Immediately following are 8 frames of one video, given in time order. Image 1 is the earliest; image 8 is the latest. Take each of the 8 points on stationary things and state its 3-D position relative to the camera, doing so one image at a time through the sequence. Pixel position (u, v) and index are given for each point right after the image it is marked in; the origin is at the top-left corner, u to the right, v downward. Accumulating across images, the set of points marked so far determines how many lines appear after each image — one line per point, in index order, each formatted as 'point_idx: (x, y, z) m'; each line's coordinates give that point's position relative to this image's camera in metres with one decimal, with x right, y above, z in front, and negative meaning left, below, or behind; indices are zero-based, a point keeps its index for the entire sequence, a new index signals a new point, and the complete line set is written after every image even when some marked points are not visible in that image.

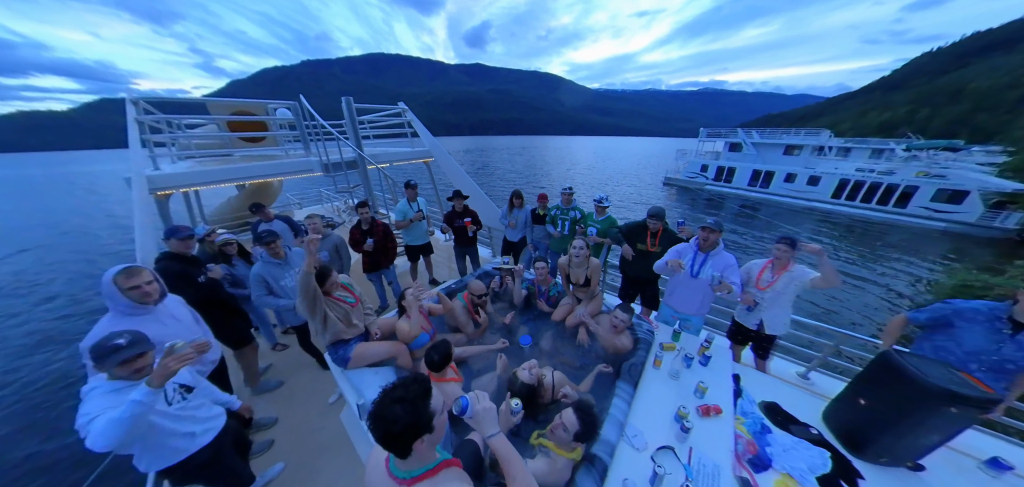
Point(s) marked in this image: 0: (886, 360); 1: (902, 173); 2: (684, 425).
0: (+2.8, -0.9, +2.0) m
1: (+18.3, +3.0, +11.4) m
2: (+1.3, -1.3, +2.1) m
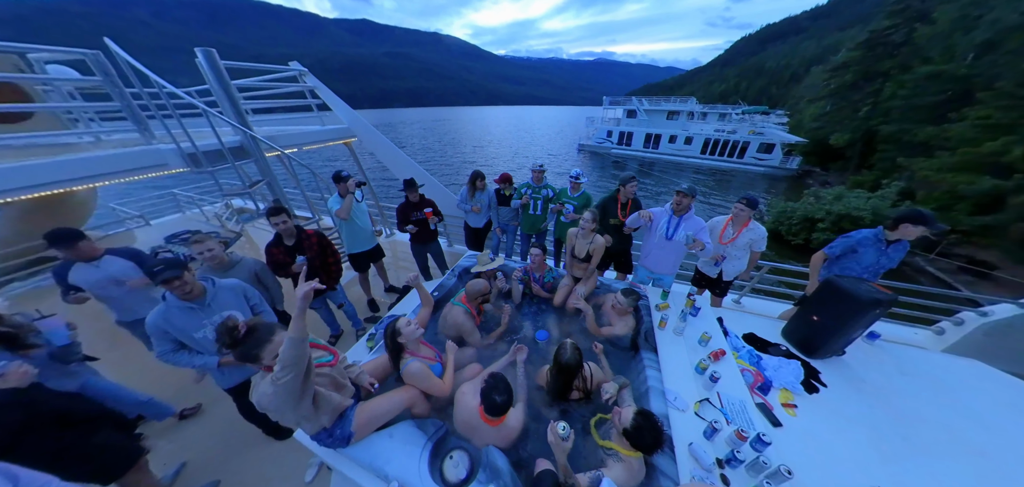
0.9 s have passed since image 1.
0: (+3.1, -0.4, +2.6) m
1: (+14.3, +6.6, +15.7) m
2: (+1.7, -1.1, +2.3) m
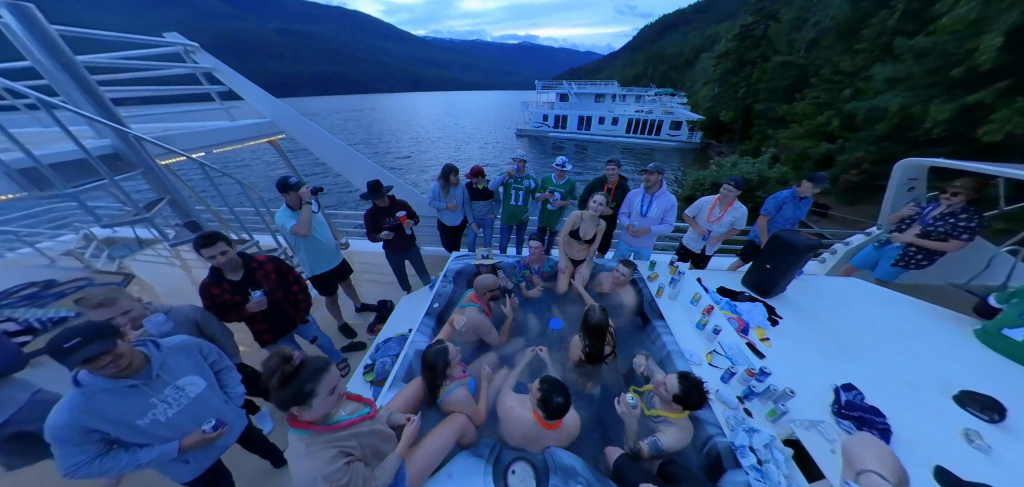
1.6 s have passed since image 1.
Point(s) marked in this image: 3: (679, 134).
0: (+3.1, +0.1, +3.1) m
1: (+10.1, +8.9, +17.9) m
2: (+2.0, -0.8, +2.6) m
3: (+11.6, +7.3, +17.8) m
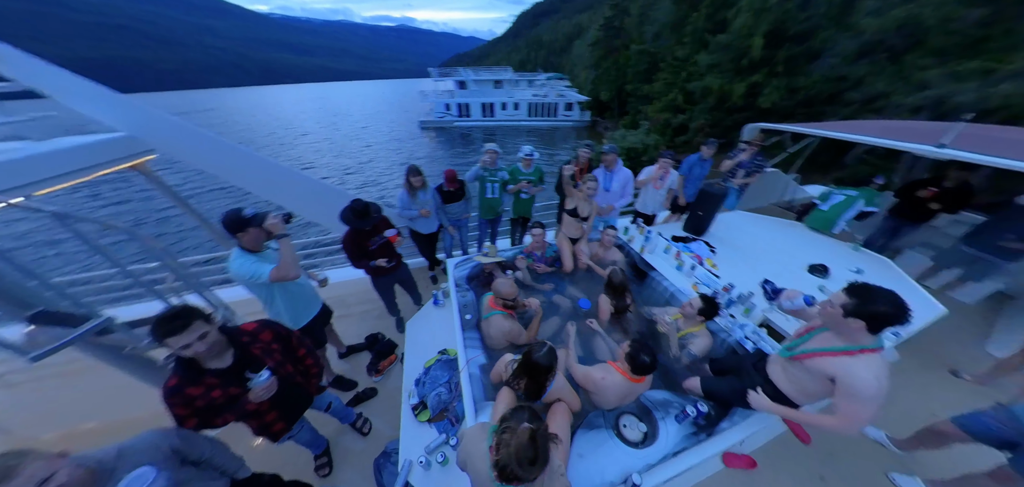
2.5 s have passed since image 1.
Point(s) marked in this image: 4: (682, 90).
0: (+3.0, +0.9, +4.2) m
1: (+2.8, +11.1, +19.7) m
2: (+2.3, -0.3, +3.3) m
3: (+4.6, +9.8, +20.2) m
4: (+8.0, +7.1, +12.4) m
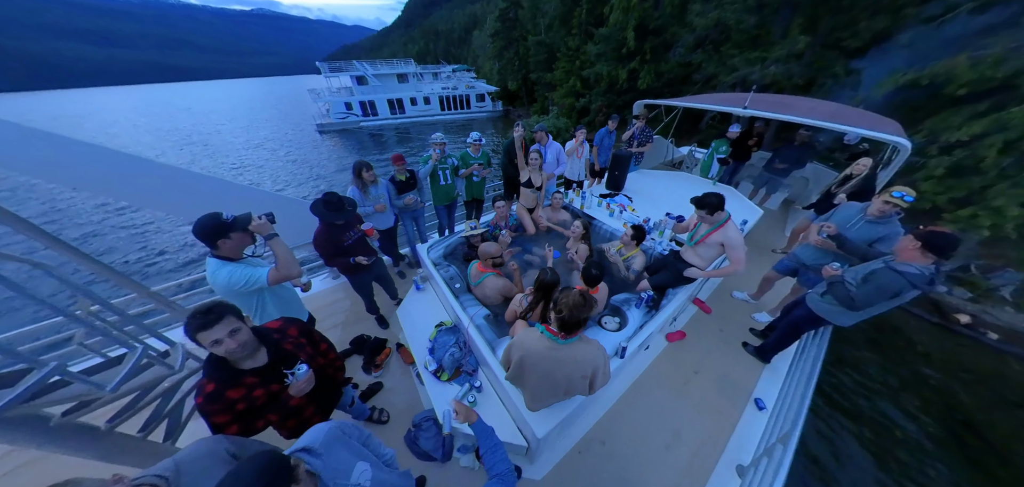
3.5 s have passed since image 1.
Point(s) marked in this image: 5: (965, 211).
0: (+2.0, +1.8, +5.2) m
1: (-4.0, +11.7, +19.7) m
2: (+1.8, +0.5, +4.3) m
3: (-2.2, +10.8, +20.7) m
4: (+3.6, +8.9, +14.1) m
5: (+10.8, +0.7, +6.3) m
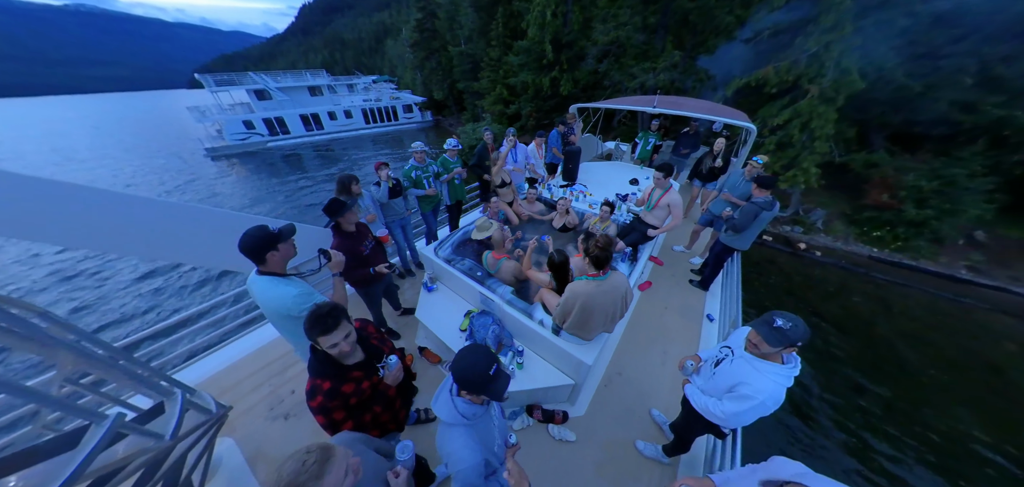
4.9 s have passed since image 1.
0: (+1.2, +2.1, +6.1) m
1: (-9.4, +10.4, +18.9) m
2: (+1.4, +0.9, +5.1) m
3: (-7.8, +9.8, +20.3) m
4: (-0.4, +9.0, +15.2) m
5: (+9.6, +2.5, +9.2) m
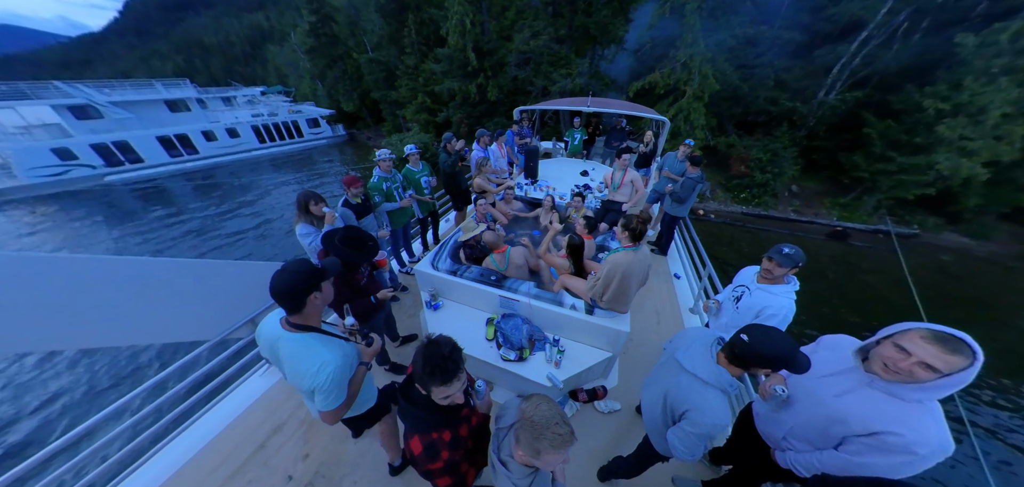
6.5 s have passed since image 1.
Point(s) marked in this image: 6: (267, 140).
0: (+0.3, +2.3, +6.4) m
1: (-14.6, +8.0, +16.0) m
2: (+0.9, +1.1, +5.5) m
3: (-13.2, +7.6, +17.8) m
4: (-4.8, +8.3, +14.8) m
5: (+7.3, +3.8, +11.5) m
6: (-14.9, +6.1, +15.7) m
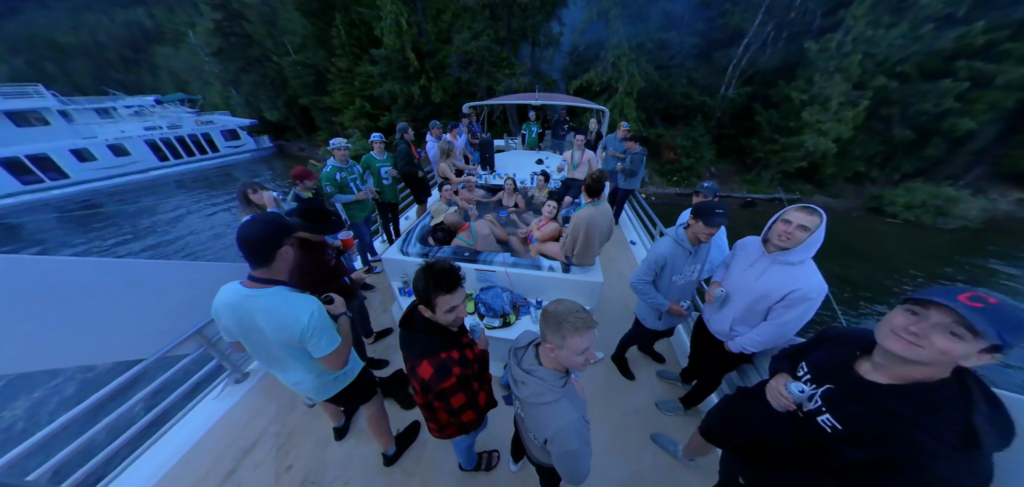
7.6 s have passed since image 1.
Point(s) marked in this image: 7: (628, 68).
0: (-0.9, +2.5, +6.5) m
1: (-17.6, +6.2, +13.7) m
2: (0.0, +1.5, +5.7) m
3: (-16.5, +5.8, +15.6) m
4: (-7.9, +7.7, +14.0) m
5: (+5.1, +4.7, +12.7) m
6: (-17.6, +4.3, +13.4) m
7: (+5.2, +8.1, +12.2) m
